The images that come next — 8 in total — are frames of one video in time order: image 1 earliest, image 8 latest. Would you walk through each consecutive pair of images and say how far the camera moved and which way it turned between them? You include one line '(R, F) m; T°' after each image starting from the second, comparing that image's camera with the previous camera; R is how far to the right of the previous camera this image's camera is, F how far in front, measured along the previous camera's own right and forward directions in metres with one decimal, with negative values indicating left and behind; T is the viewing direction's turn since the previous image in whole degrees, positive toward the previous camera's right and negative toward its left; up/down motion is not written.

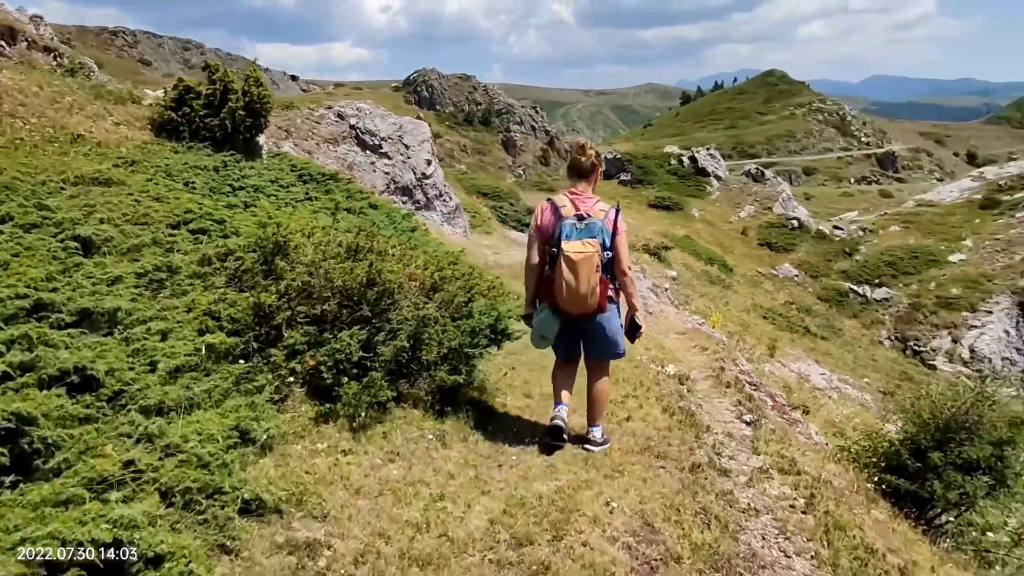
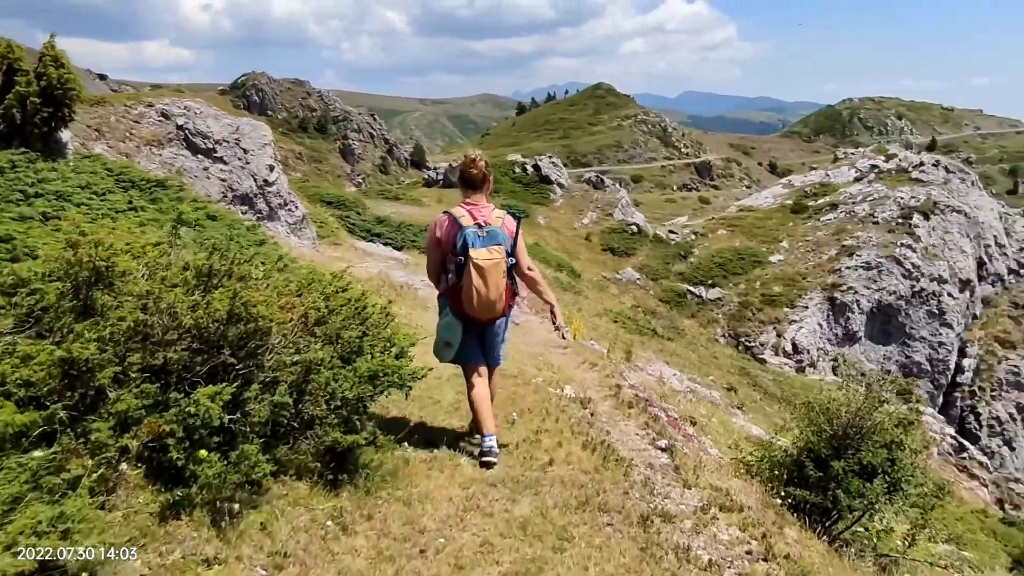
(-0.3, +0.9) m; +12°
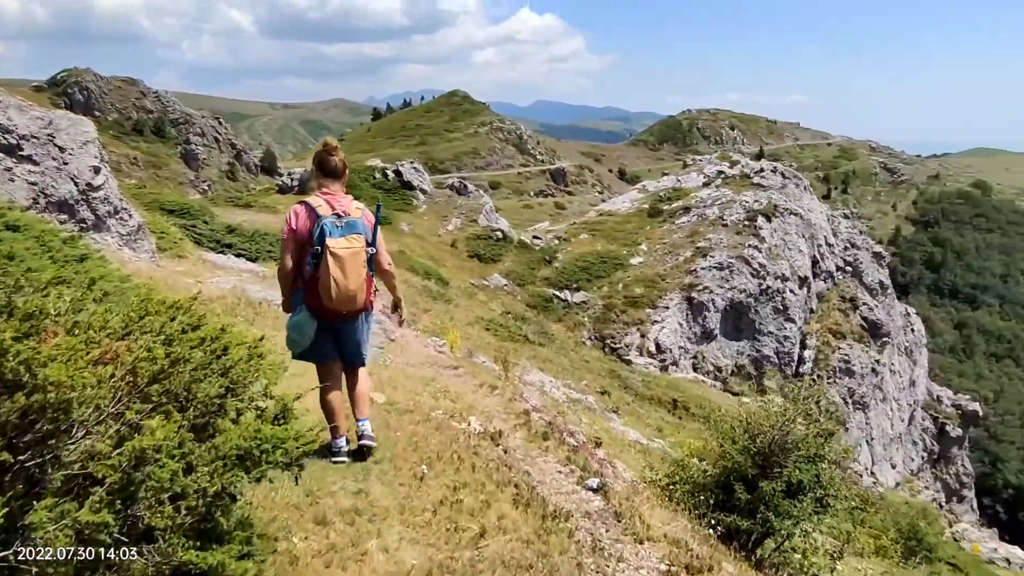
(-0.2, +1.0) m; +11°
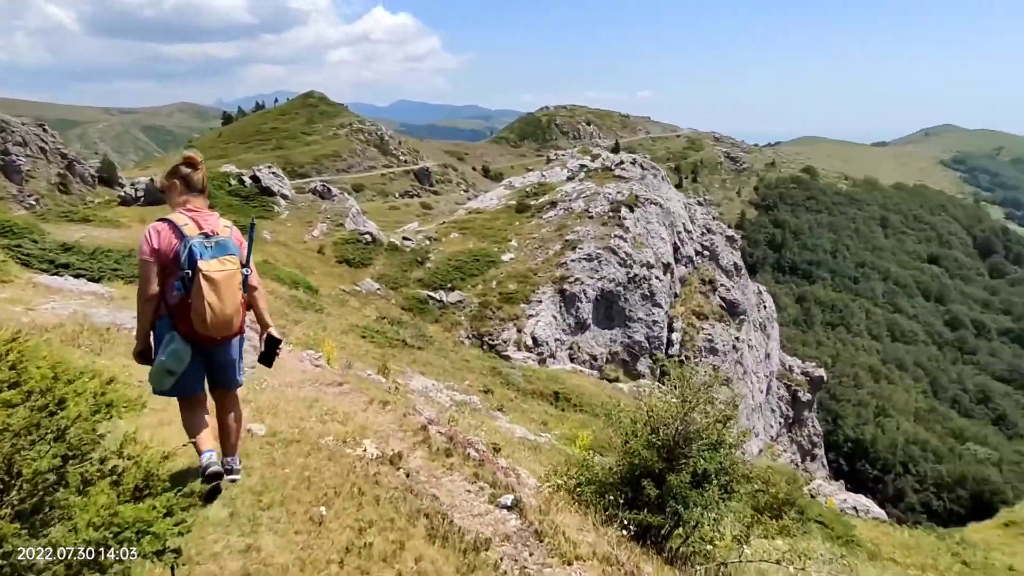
(-0.1, +0.4) m; +10°
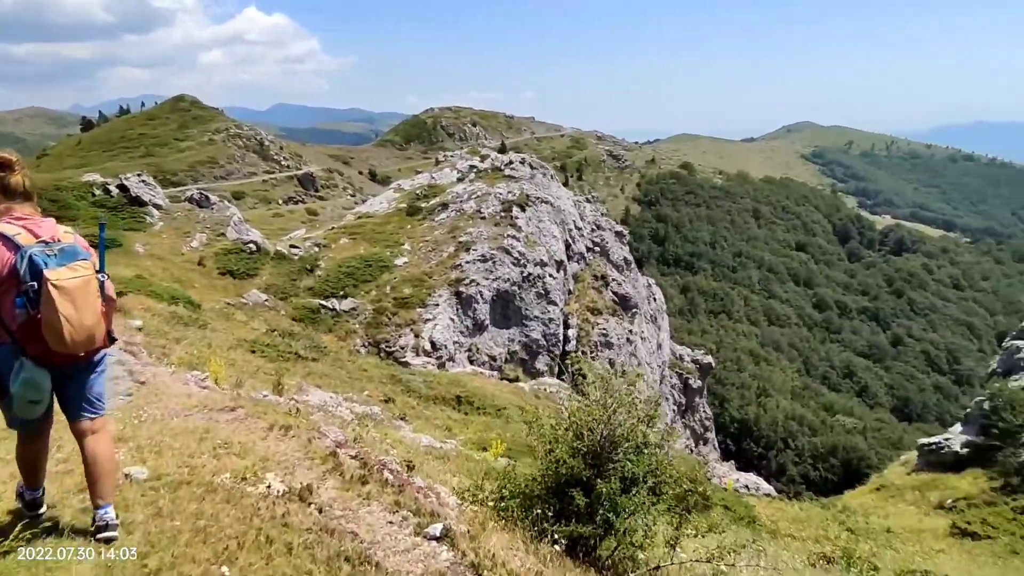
(-0.1, +0.4) m; +8°
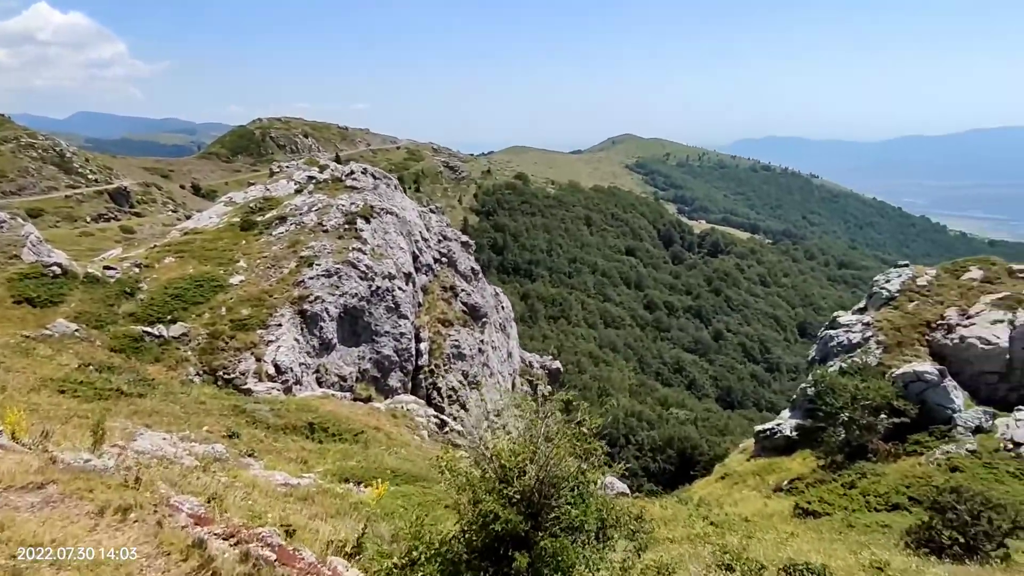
(-0.4, +1.1) m; +13°
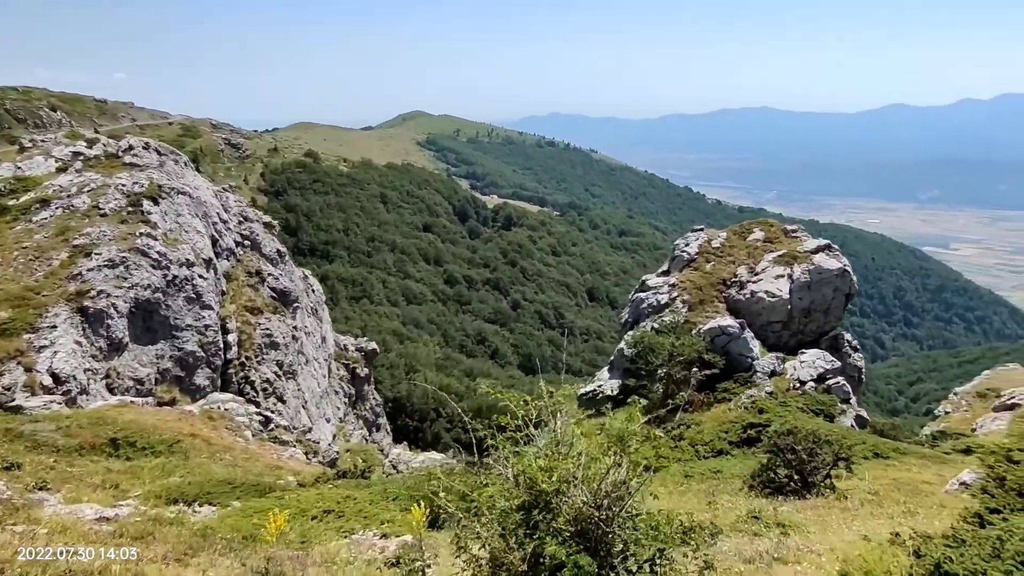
(-1.3, +1.5) m; +16°
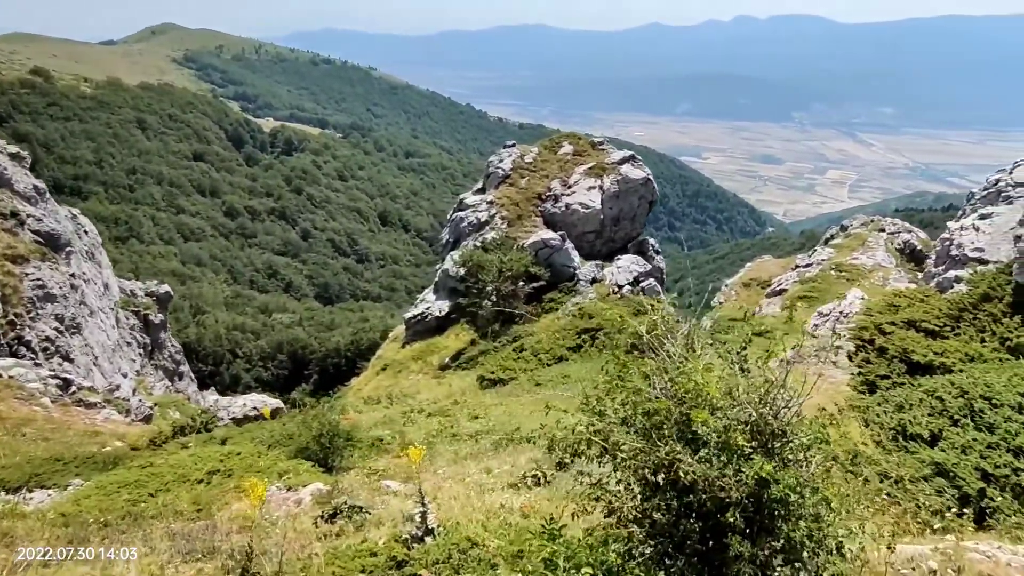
(-1.8, +1.0) m; +16°
